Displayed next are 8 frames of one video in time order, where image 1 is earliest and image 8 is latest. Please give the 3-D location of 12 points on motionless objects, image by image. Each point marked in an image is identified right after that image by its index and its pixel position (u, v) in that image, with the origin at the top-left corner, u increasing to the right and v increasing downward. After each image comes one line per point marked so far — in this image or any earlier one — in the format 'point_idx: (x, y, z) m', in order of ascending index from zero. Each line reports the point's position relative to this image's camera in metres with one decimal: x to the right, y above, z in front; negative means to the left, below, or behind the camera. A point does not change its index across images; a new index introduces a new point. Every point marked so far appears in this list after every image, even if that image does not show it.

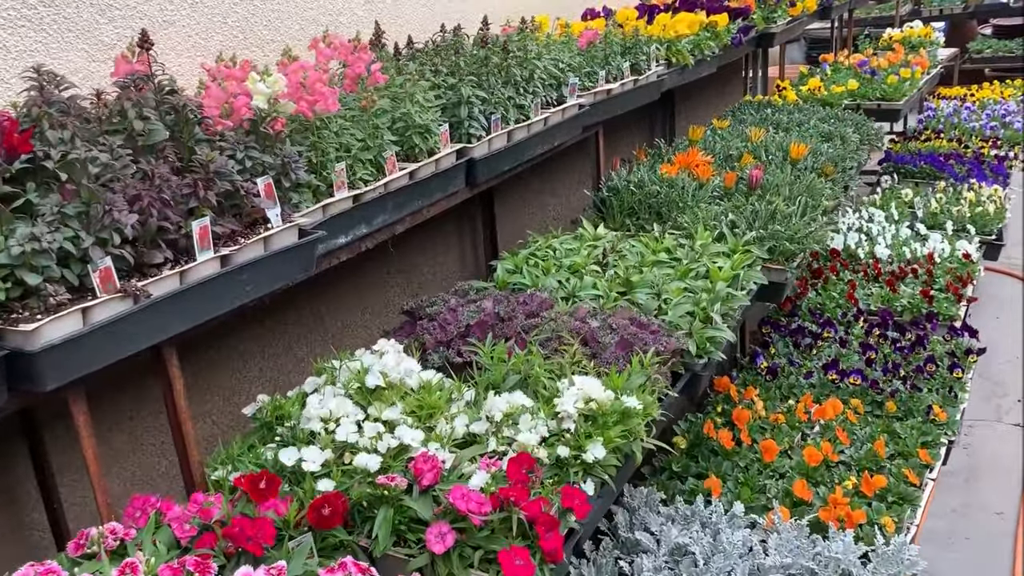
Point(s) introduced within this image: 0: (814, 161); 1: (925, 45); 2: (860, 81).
0: (+1.0, +0.4, +3.3) m
1: (+2.7, +1.6, +6.3) m
2: (+1.7, +1.0, +4.9) m
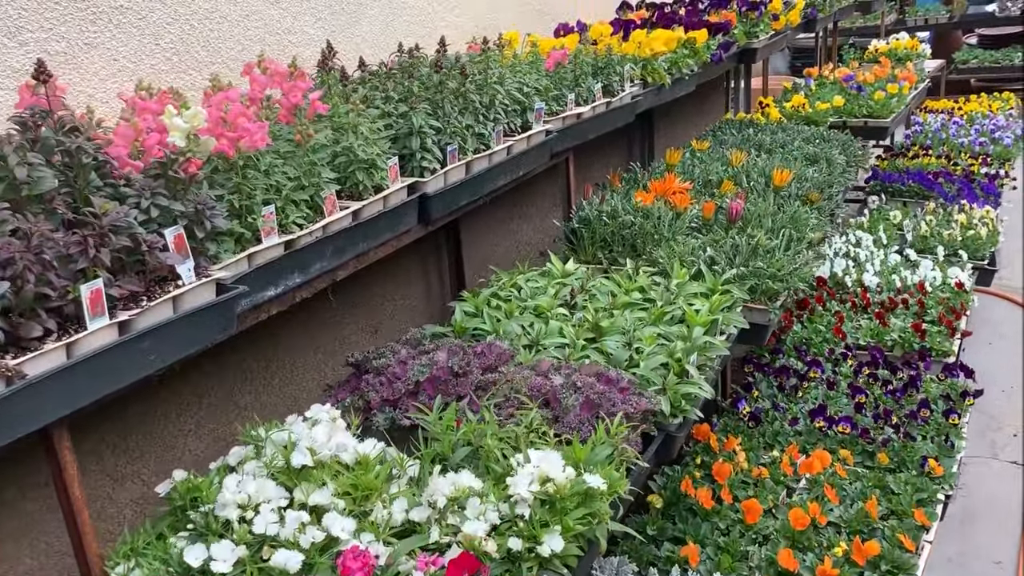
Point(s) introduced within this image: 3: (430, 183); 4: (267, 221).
0: (+0.9, +0.3, +3.1) m
1: (+2.5, +1.4, +6.1) m
2: (+1.6, +0.9, +4.7) m
3: (-0.2, +0.2, +2.2) m
4: (-0.4, +0.1, +1.8) m
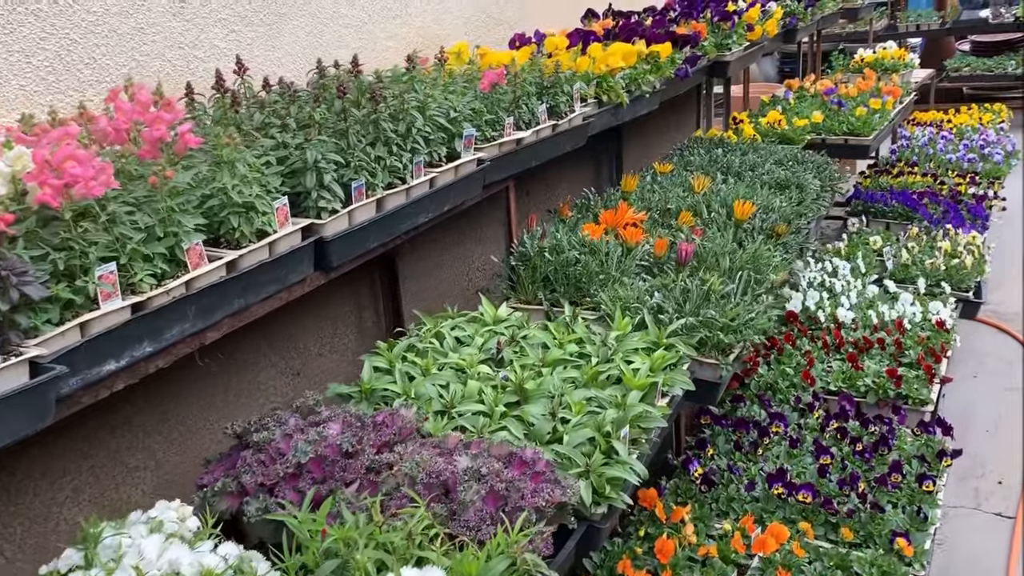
0: (+0.7, +0.2, +2.8) m
1: (+2.3, +1.3, +5.9) m
2: (+1.4, +0.8, +4.4) m
3: (-0.4, +0.1, +1.9) m
4: (-0.6, 0.0, +1.5) m
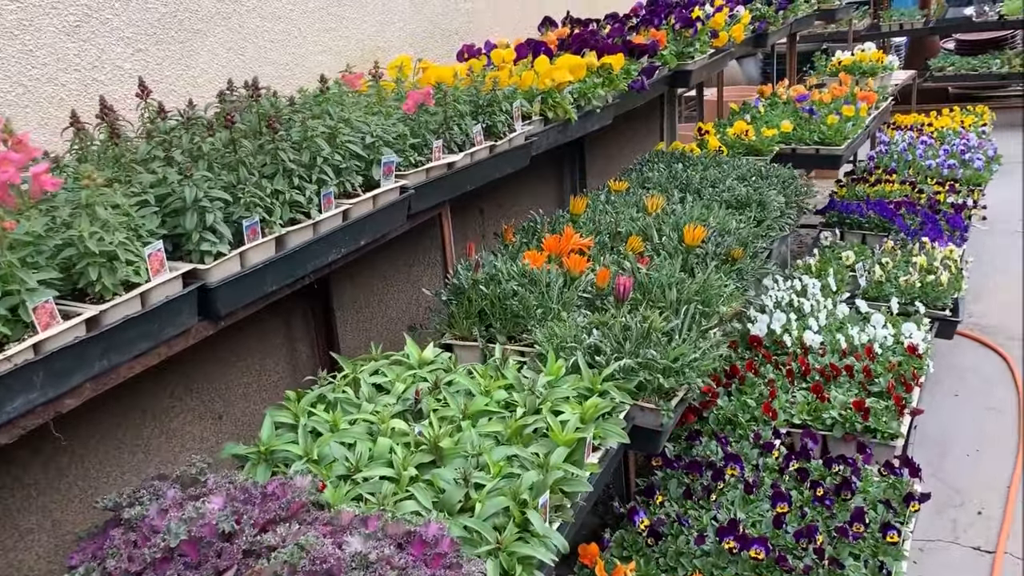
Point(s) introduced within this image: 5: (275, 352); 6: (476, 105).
0: (+0.6, +0.1, +2.6) m
1: (+2.1, +1.3, +5.7) m
2: (+1.2, +0.7, +4.2) m
3: (-0.5, 0.0, +1.7) m
4: (-0.8, -0.1, +1.3) m
5: (-0.7, -0.2, +2.7) m
6: (-0.1, +0.5, +2.6) m
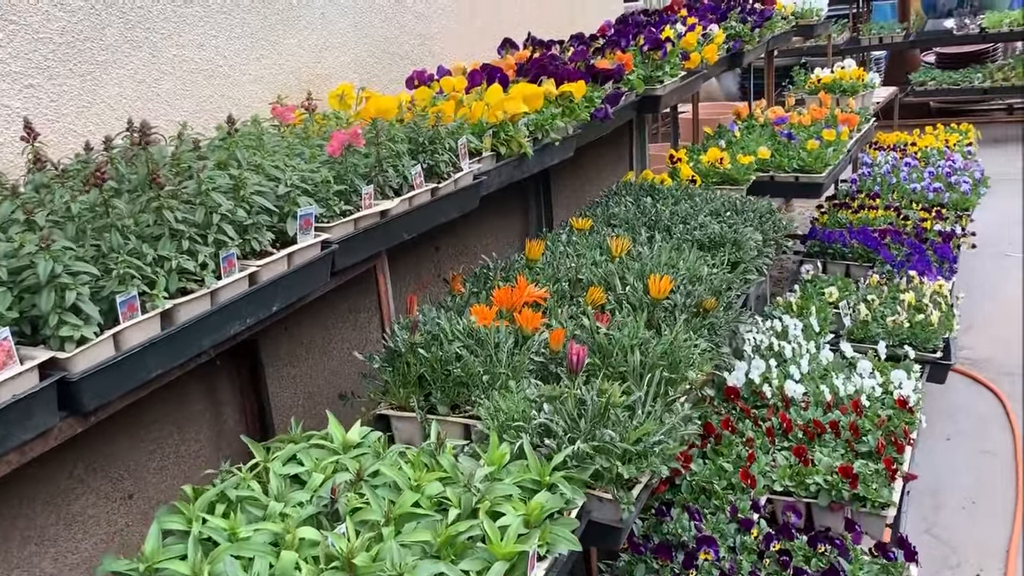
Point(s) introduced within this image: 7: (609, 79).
0: (+0.4, 0.0, +2.4) m
1: (+1.9, +1.1, +5.4) m
2: (+1.1, +0.6, +4.0) m
3: (-0.6, -0.1, +1.4) m
4: (-0.9, -0.2, +1.0) m
5: (-0.8, -0.3, +2.4) m
6: (-0.2, +0.3, +2.3) m
7: (+0.3, +0.7, +3.2) m
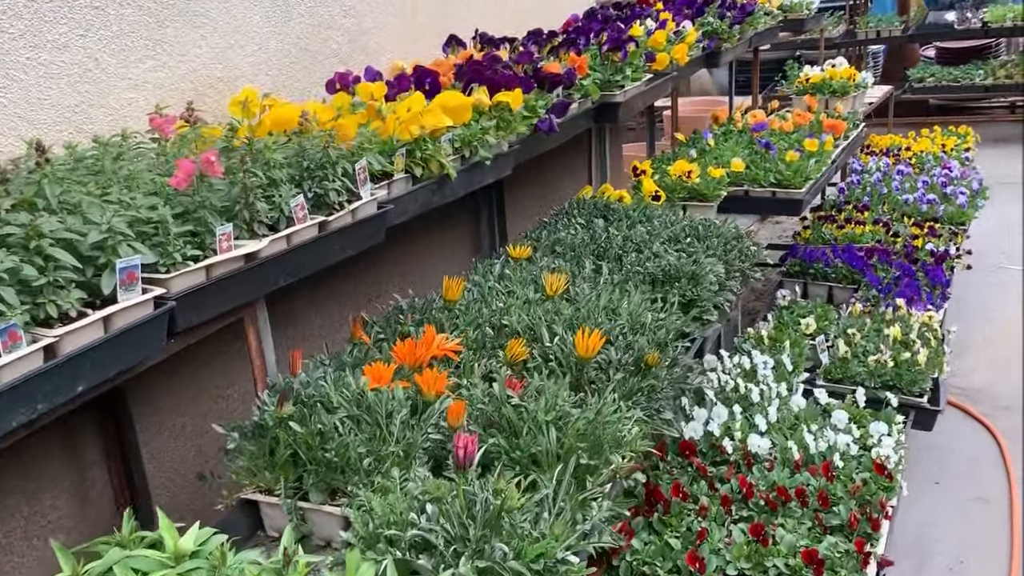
0: (+0.2, -0.1, +2.0) m
1: (+1.8, +1.0, +5.1) m
2: (+0.9, +0.5, +3.6) m
3: (-0.8, -0.2, +1.1) m
4: (-1.1, -0.3, +0.6) m
5: (-1.0, -0.4, +2.1) m
6: (-0.4, +0.2, +1.9) m
7: (+0.1, +0.6, +2.8) m
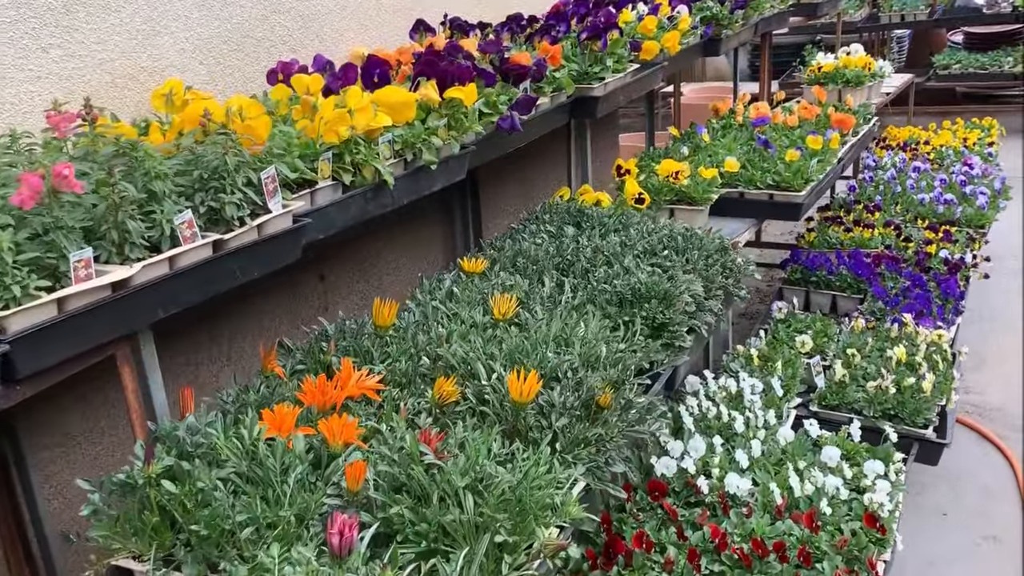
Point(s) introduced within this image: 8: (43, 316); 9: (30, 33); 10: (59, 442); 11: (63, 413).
0: (+0.1, -0.2, +1.7) m
1: (+1.7, +1.0, +4.7) m
2: (+0.8, +0.4, +3.3) m
3: (-1.0, -0.3, +0.8) m
4: (-1.2, -0.4, +0.4) m
5: (-1.1, -0.5, +1.8) m
6: (-0.5, +0.2, +1.7) m
7: (0.0, +0.5, +2.5) m
8: (-0.7, 0.0, +1.4) m
9: (-1.0, +0.5, +2.1) m
10: (-0.9, -0.3, +2.0) m
11: (-0.9, -0.3, +2.0) m
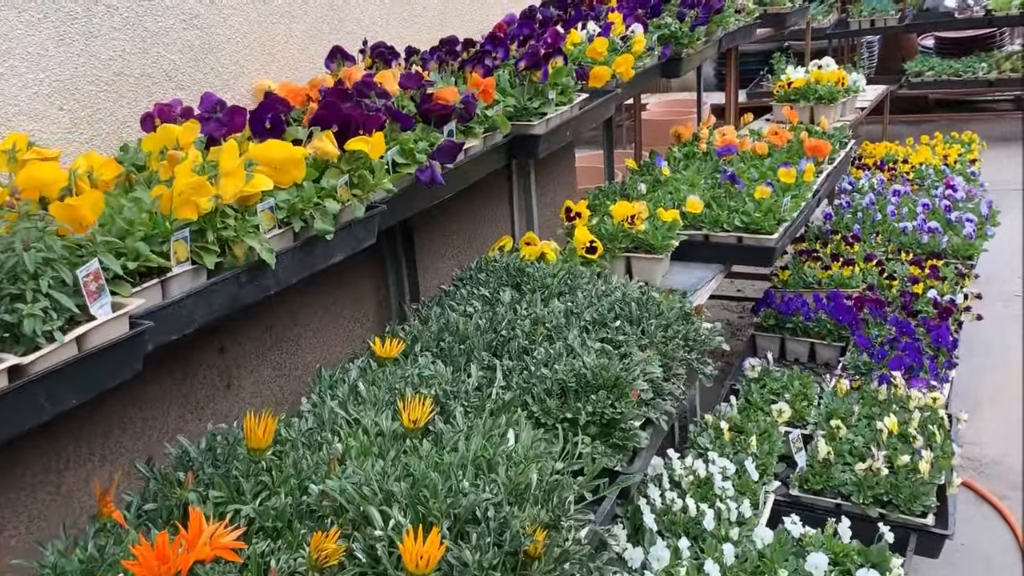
0: (0.0, -0.4, +1.4) m
1: (+1.5, +0.9, +4.4) m
2: (+0.6, +0.3, +3.0) m
3: (-1.1, -0.5, +0.4) m
4: (-1.3, -0.6, 0.0) m
5: (-1.2, -0.7, +1.4) m
6: (-0.7, 0.0, +1.3) m
7: (-0.1, +0.4, +2.1) m
8: (-0.8, -0.2, +1.0) m
9: (-1.2, +0.3, +1.6) m
10: (-1.1, -0.5, +1.6) m
11: (-1.1, -0.5, +1.6) m
